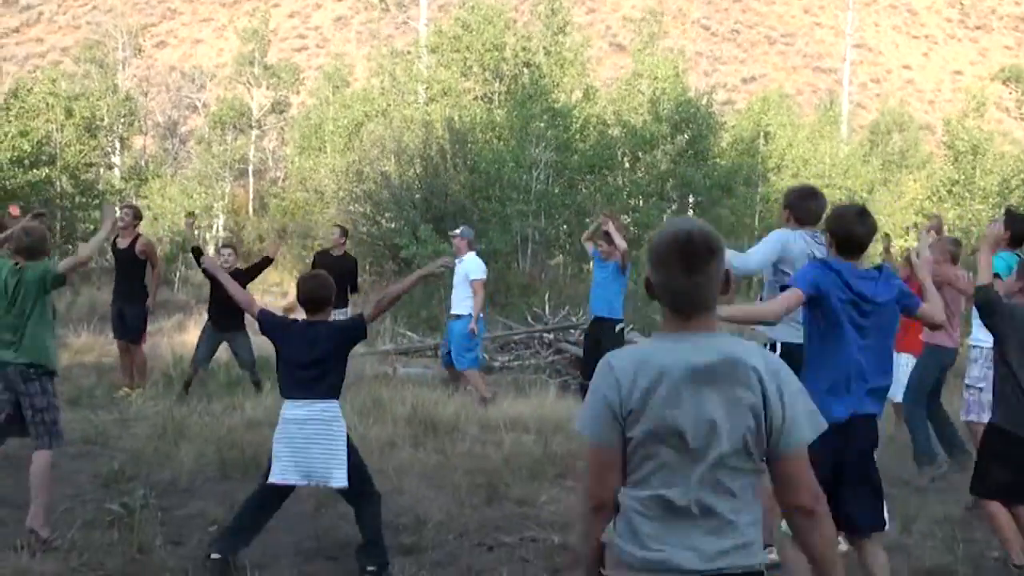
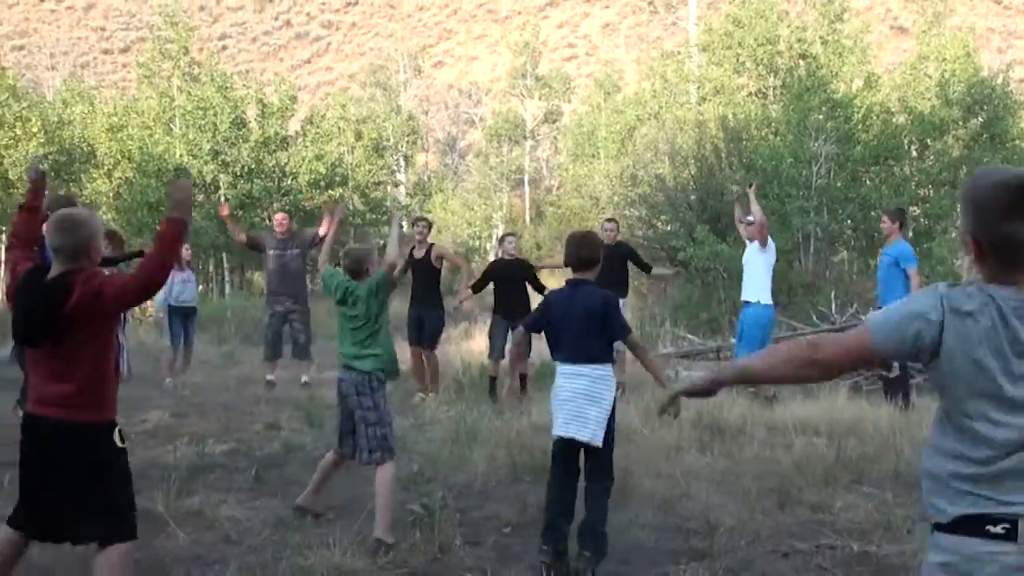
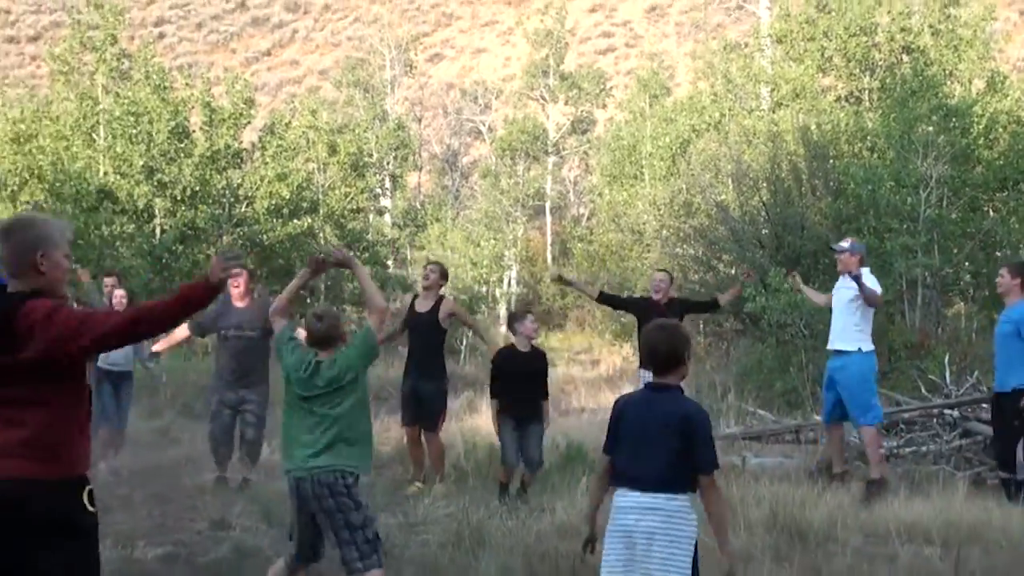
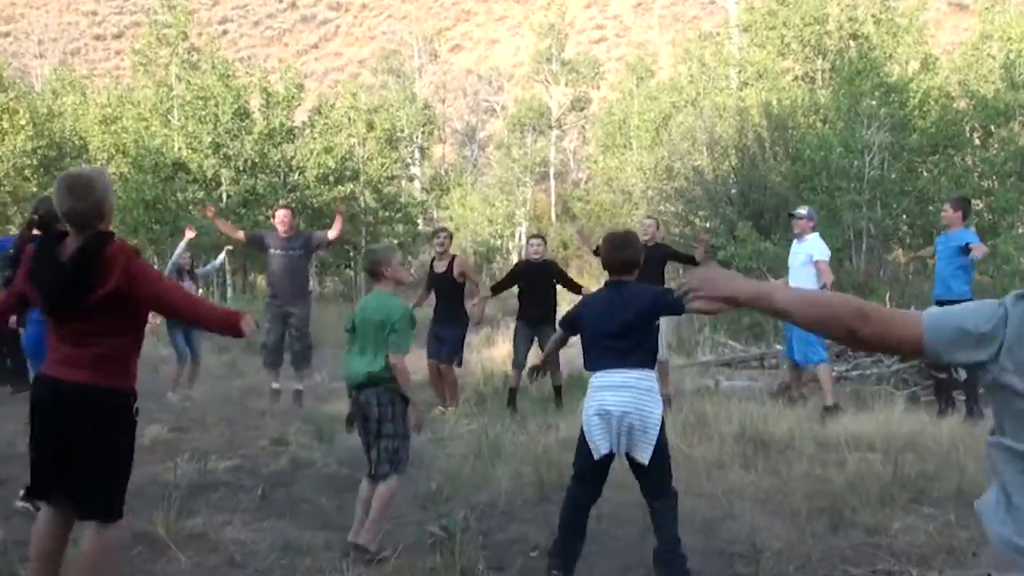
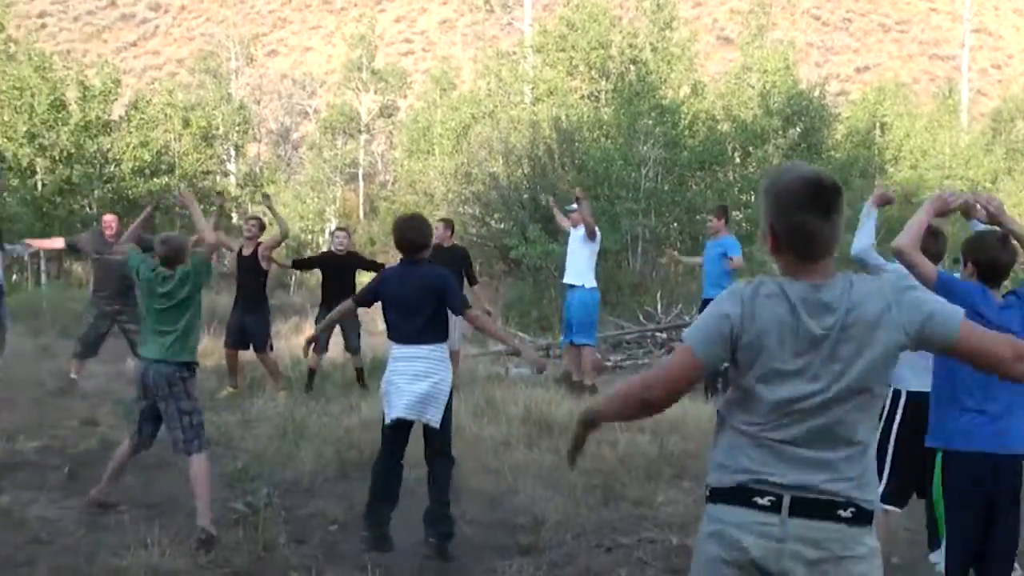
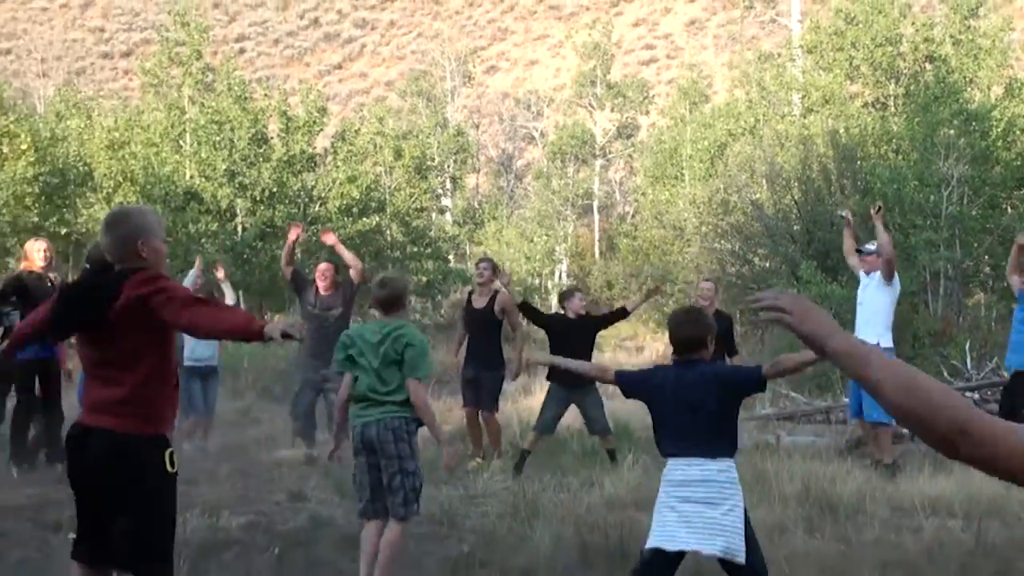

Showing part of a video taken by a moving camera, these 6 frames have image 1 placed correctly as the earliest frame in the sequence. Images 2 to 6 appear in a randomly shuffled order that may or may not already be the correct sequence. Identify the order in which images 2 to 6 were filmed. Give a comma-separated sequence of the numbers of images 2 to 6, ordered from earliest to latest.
5, 2, 4, 3, 6
